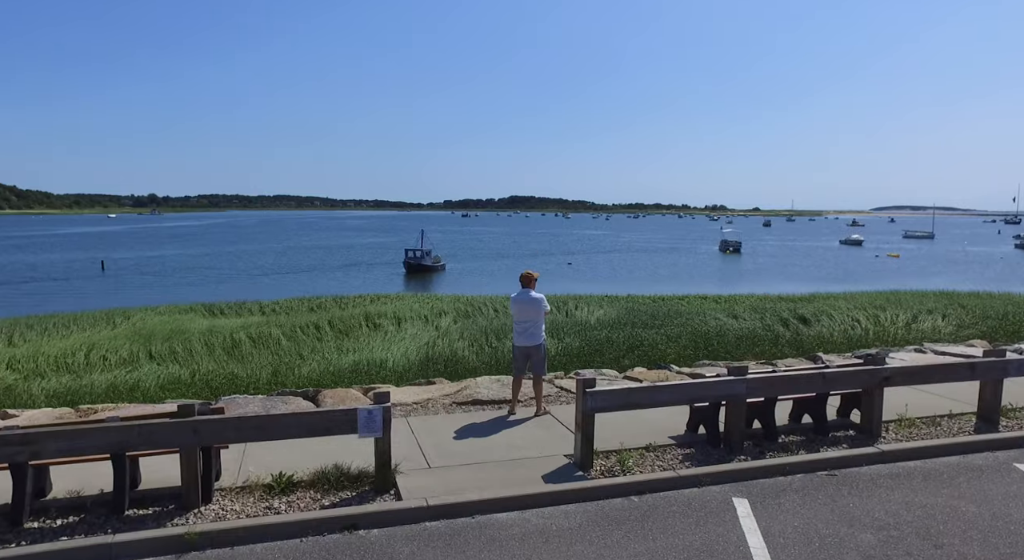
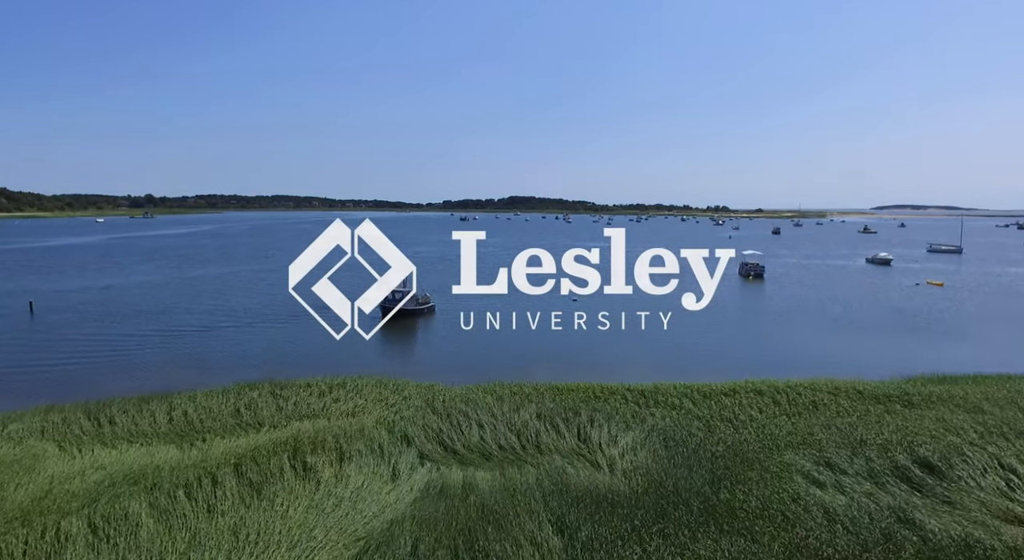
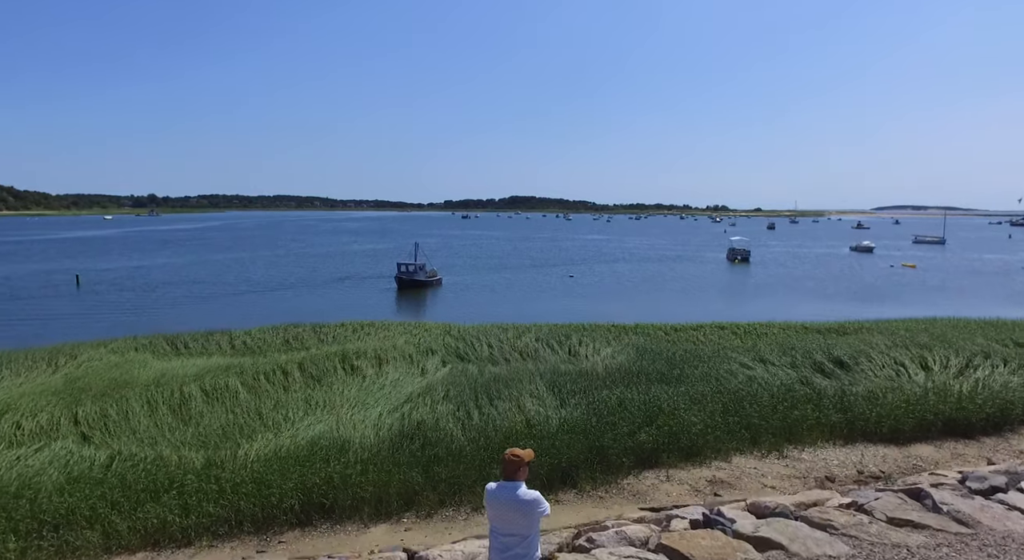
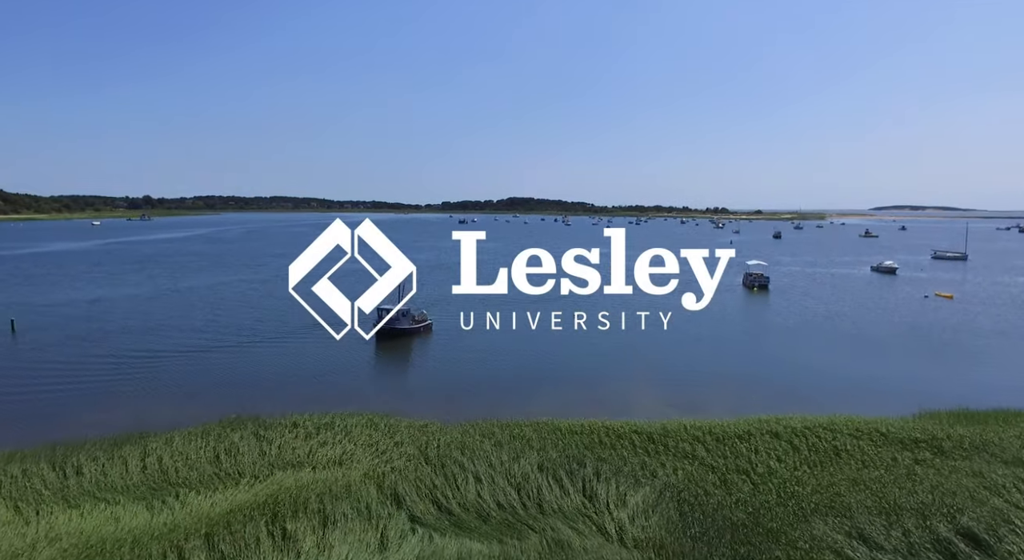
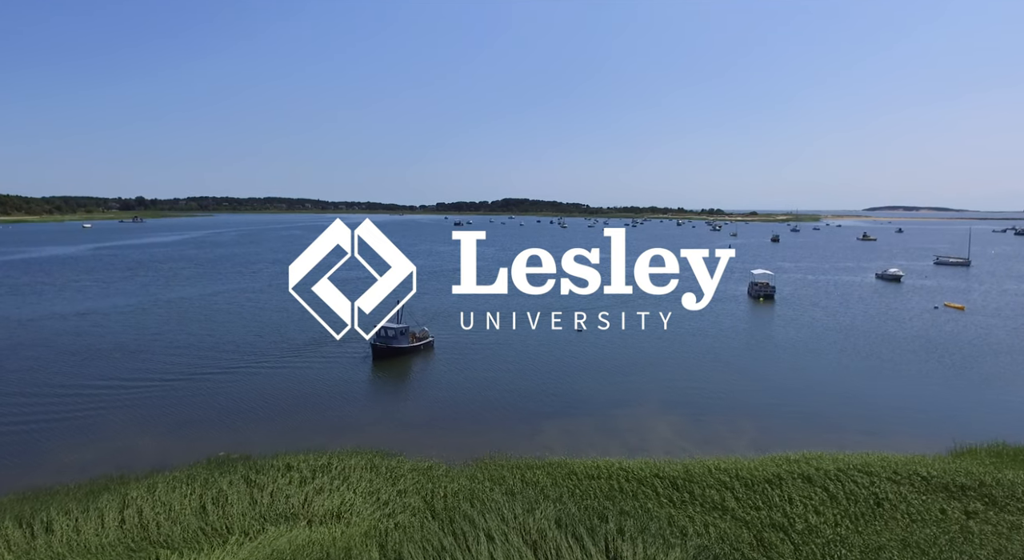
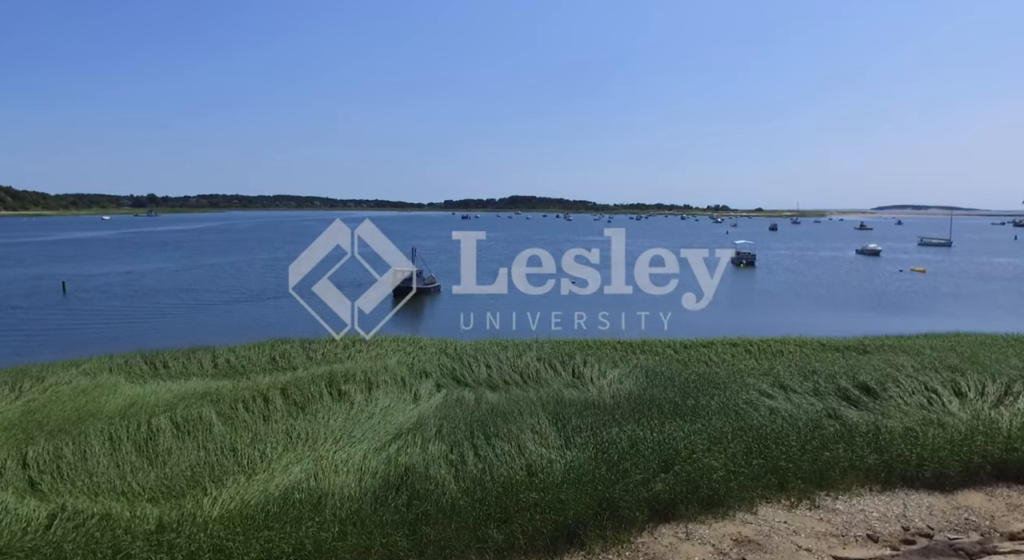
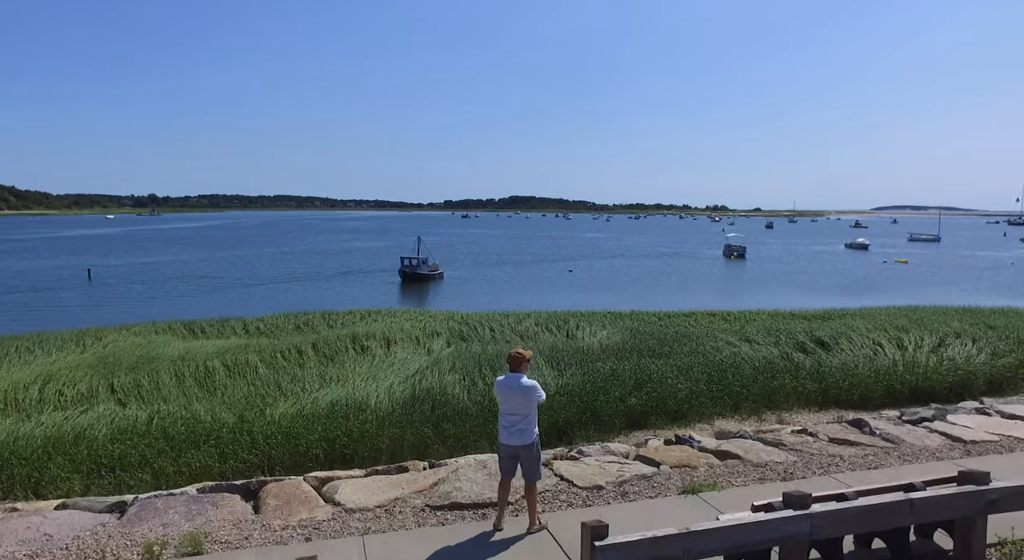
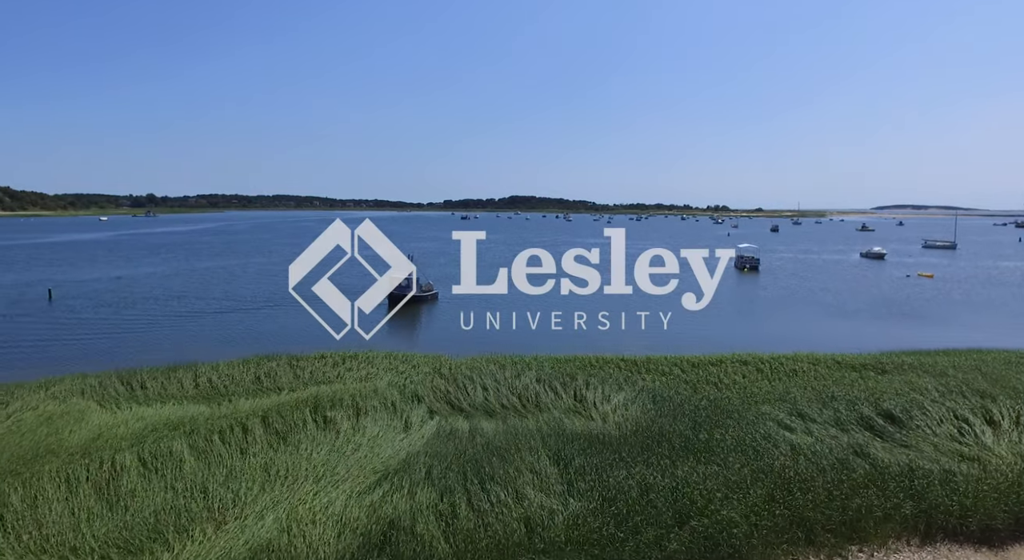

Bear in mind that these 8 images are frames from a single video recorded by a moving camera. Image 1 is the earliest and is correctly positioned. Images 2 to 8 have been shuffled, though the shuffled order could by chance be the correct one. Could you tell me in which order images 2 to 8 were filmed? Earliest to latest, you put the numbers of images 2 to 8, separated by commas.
7, 3, 6, 8, 2, 4, 5
